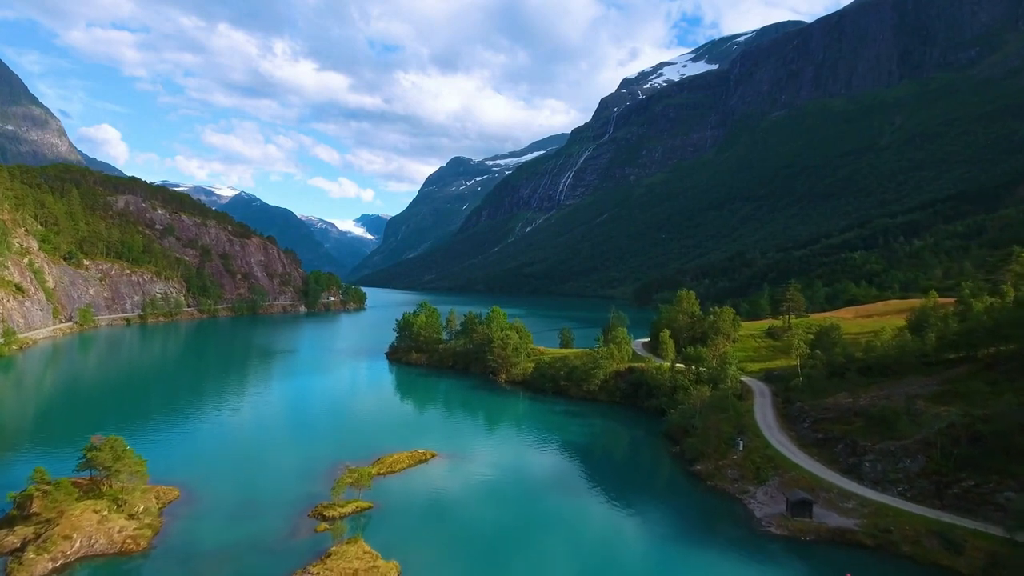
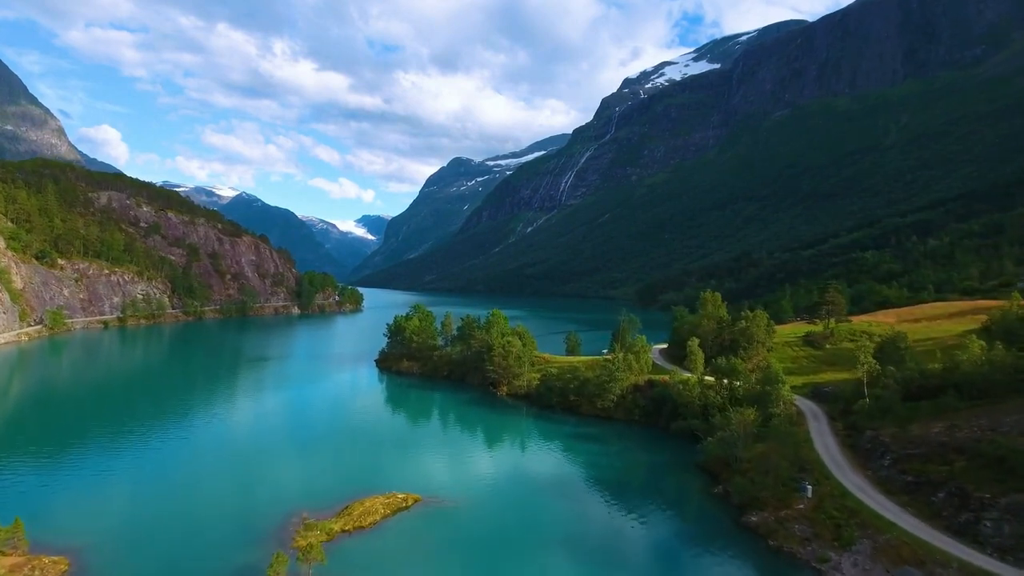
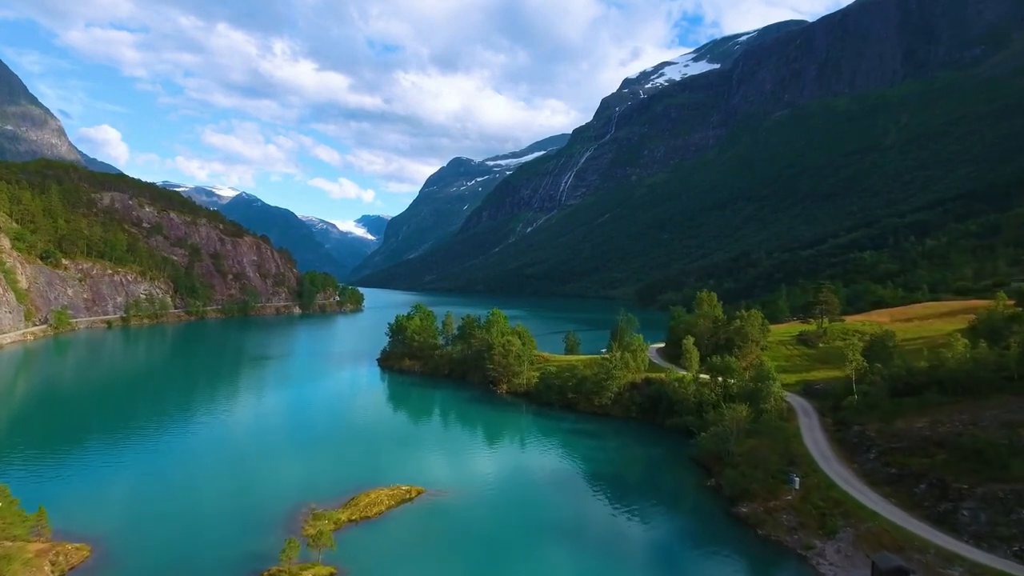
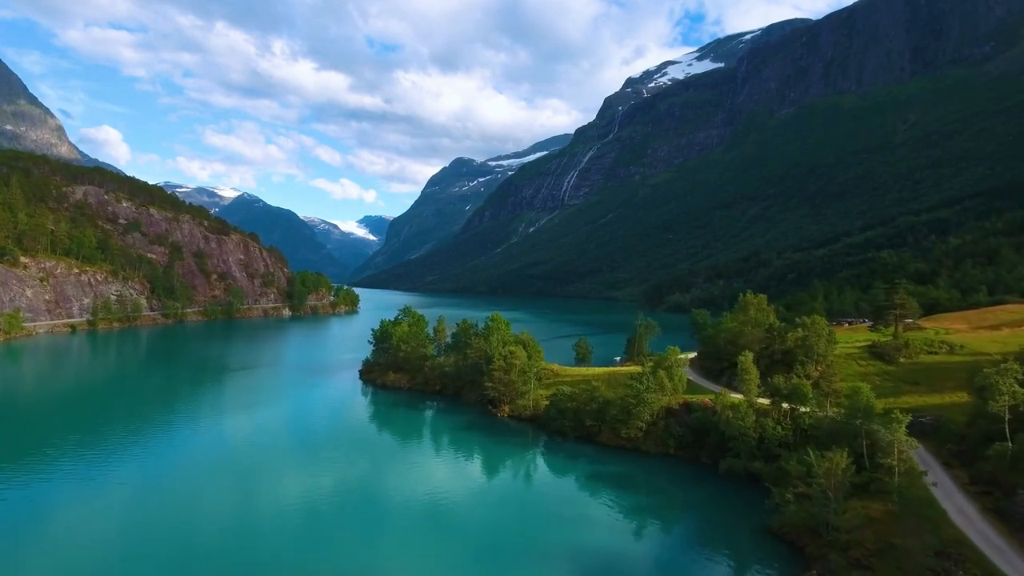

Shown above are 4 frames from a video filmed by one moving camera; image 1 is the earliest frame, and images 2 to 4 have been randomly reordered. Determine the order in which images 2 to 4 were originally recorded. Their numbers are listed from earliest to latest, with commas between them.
3, 2, 4
